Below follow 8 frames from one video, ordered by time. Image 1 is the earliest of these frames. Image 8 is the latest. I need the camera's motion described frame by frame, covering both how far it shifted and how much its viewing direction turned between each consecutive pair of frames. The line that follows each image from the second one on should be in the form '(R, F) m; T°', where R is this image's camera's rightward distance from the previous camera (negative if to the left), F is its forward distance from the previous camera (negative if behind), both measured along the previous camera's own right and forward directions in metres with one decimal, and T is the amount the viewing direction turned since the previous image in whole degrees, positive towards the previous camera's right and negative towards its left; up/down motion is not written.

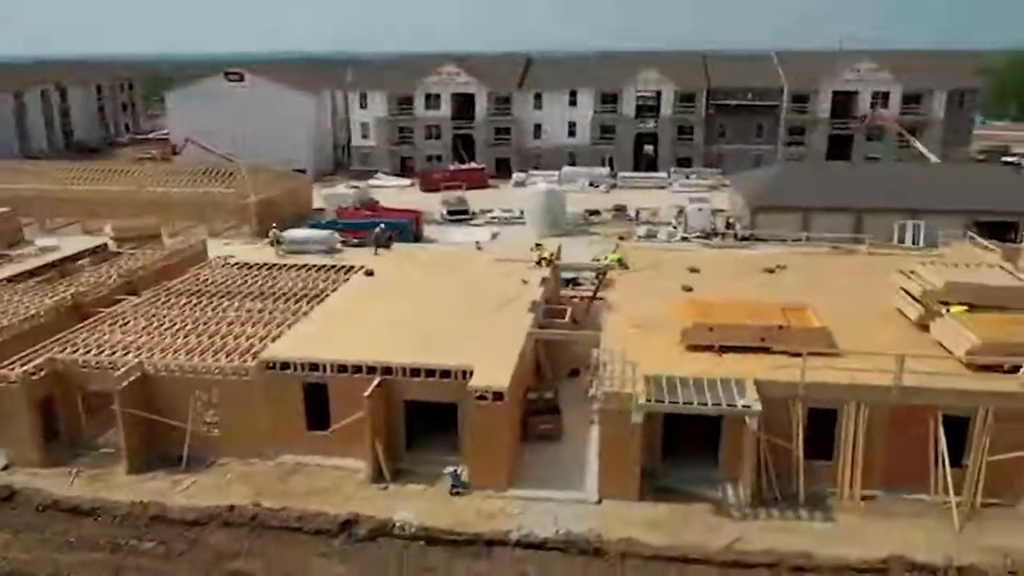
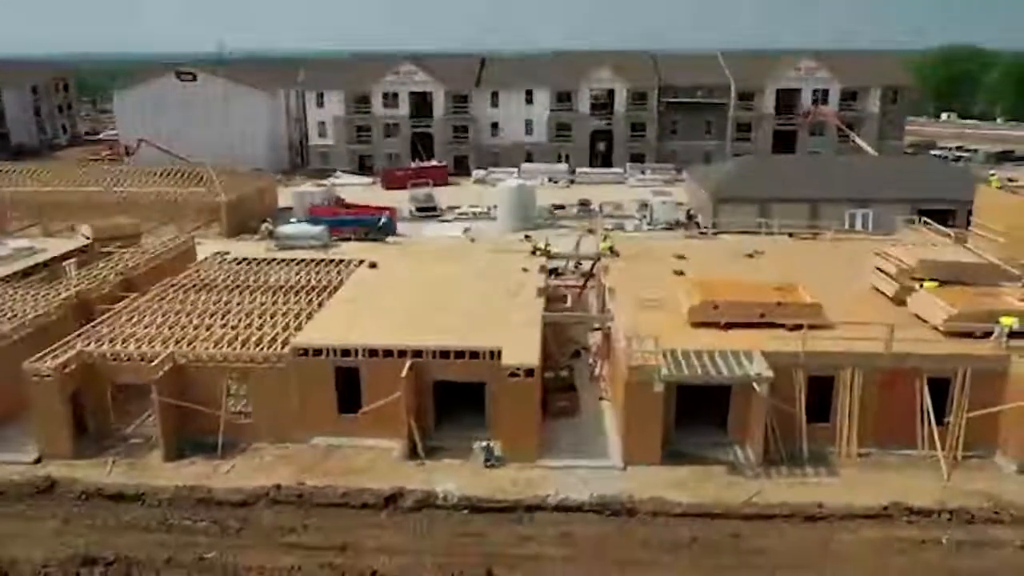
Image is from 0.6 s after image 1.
(-1.9, -1.0) m; +5°
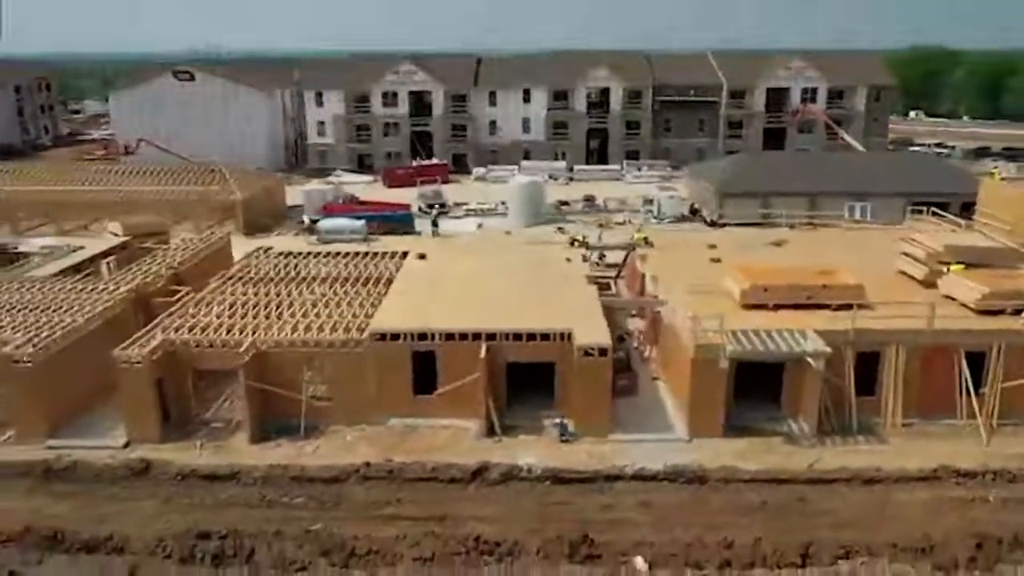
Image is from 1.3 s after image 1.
(-2.3, -1.0) m; +2°
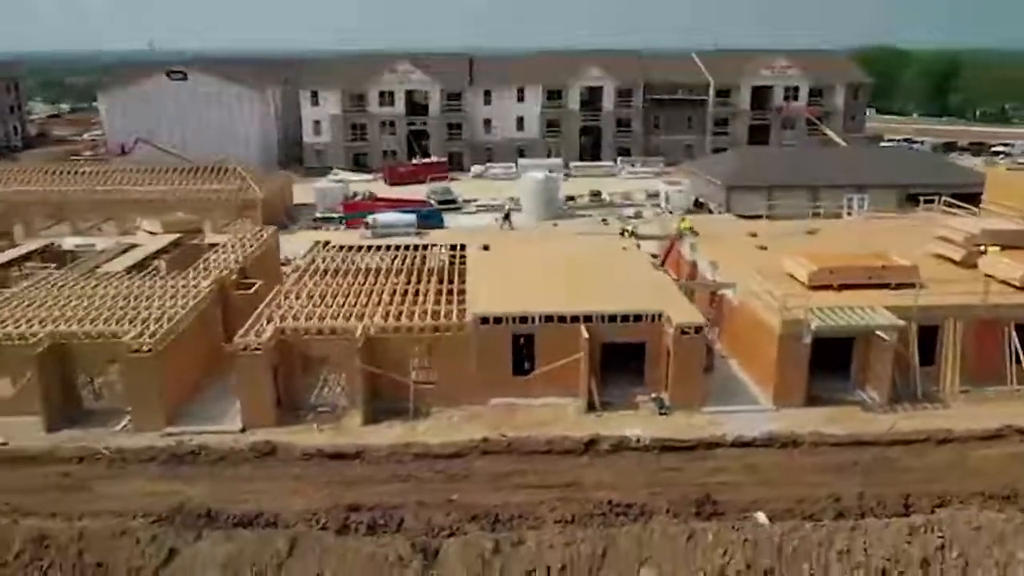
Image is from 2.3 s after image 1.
(-3.5, -1.1) m; +4°
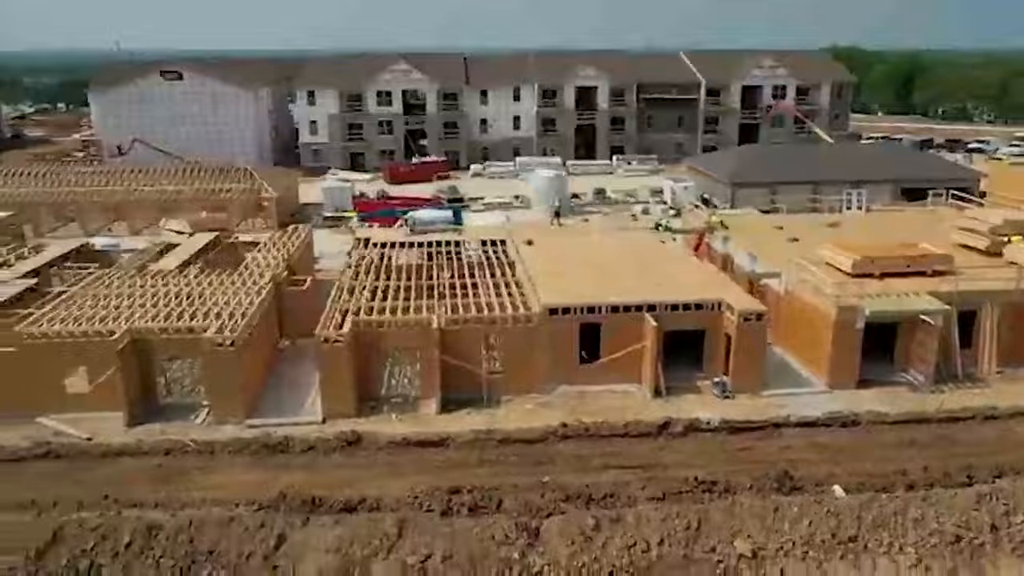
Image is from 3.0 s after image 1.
(-2.6, -0.7) m; +3°
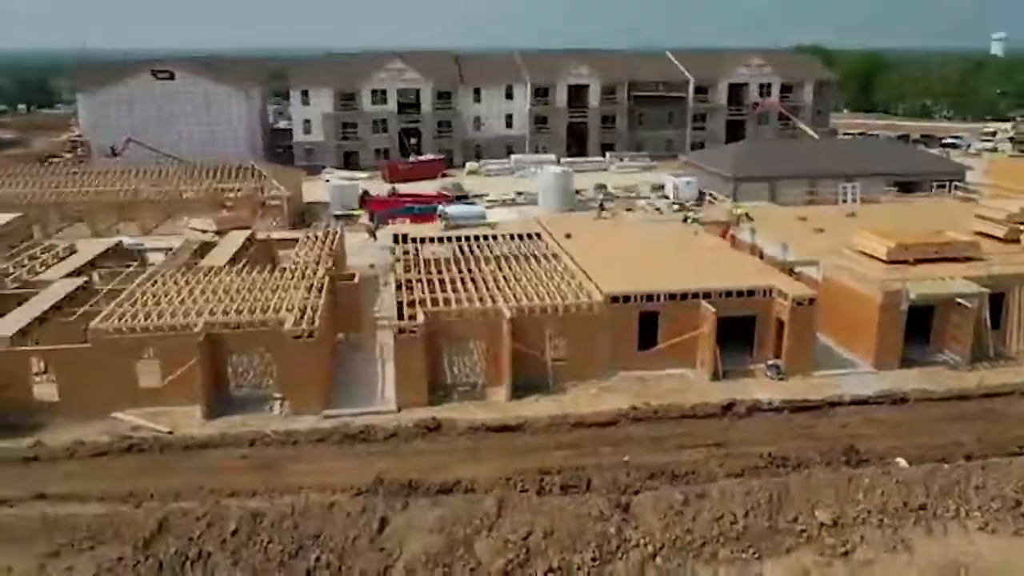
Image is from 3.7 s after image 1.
(-2.7, -0.6) m; +3°
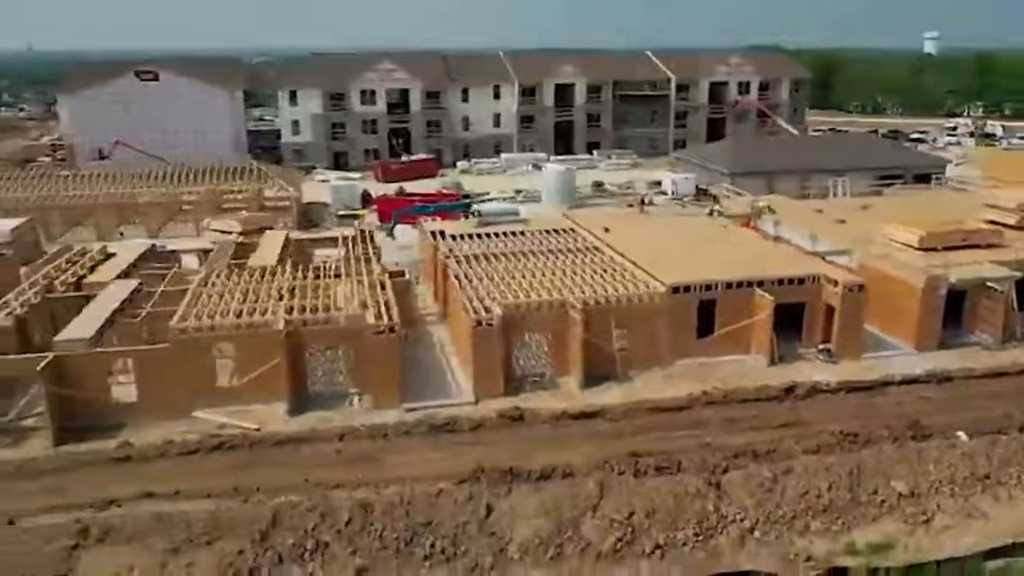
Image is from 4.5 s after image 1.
(-3.1, -0.5) m; +4°
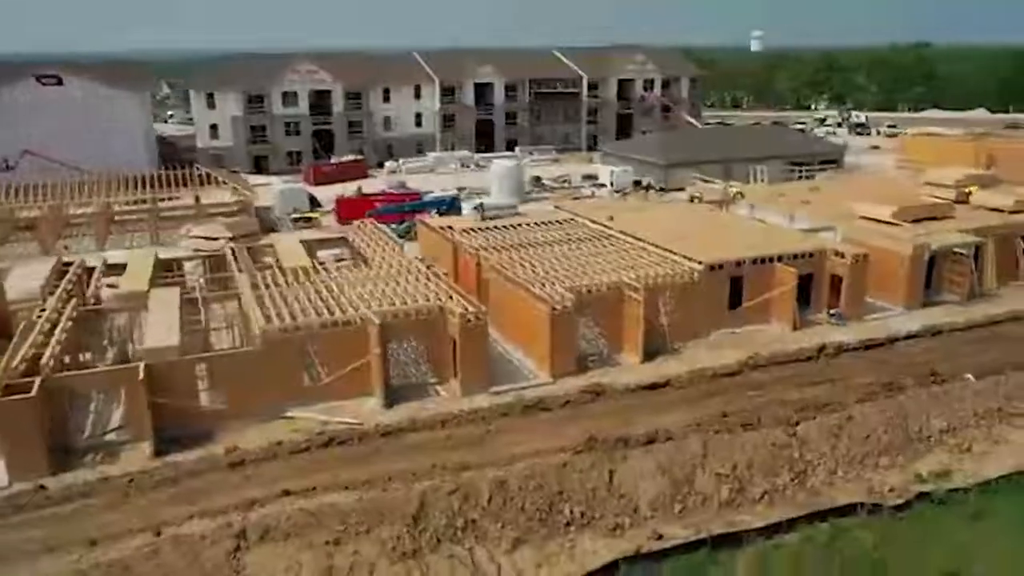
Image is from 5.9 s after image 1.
(-5.6, -0.7) m; +10°
